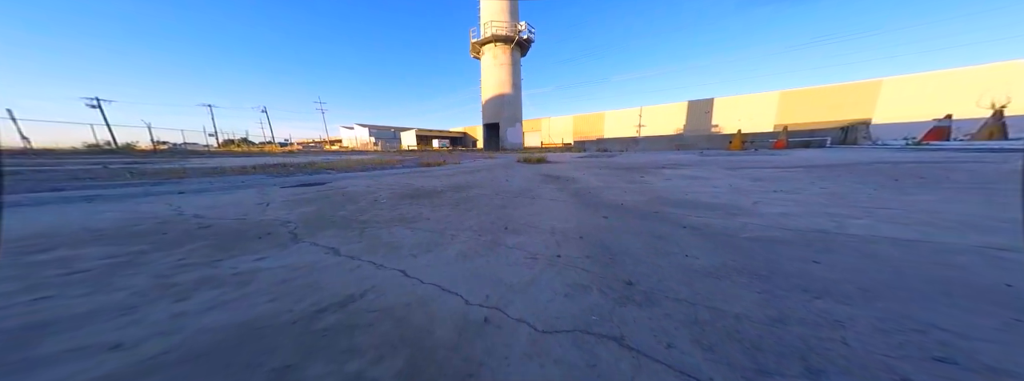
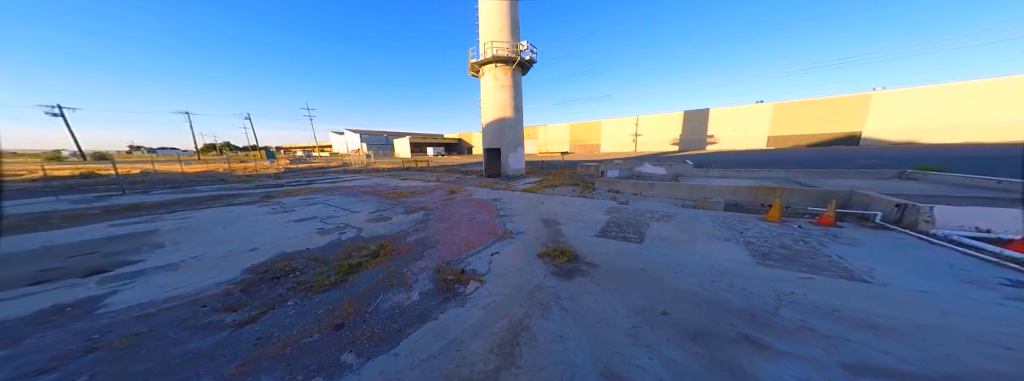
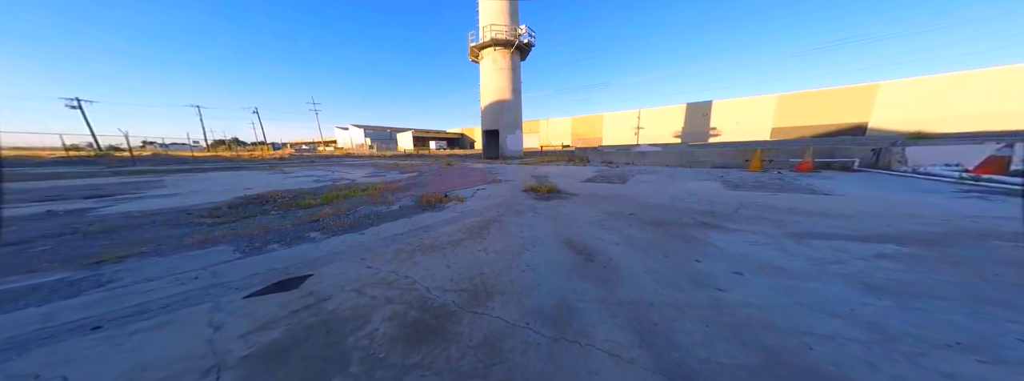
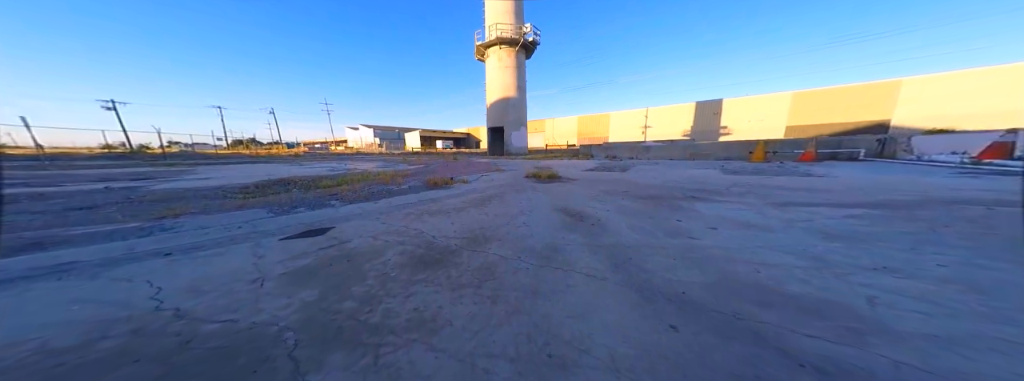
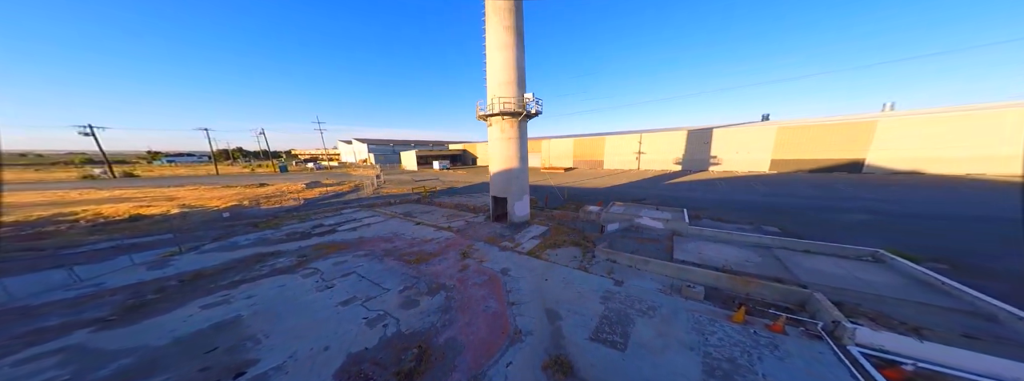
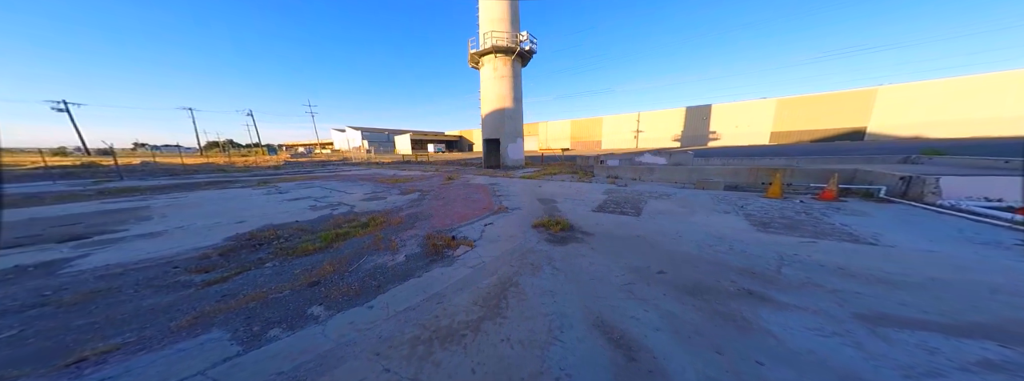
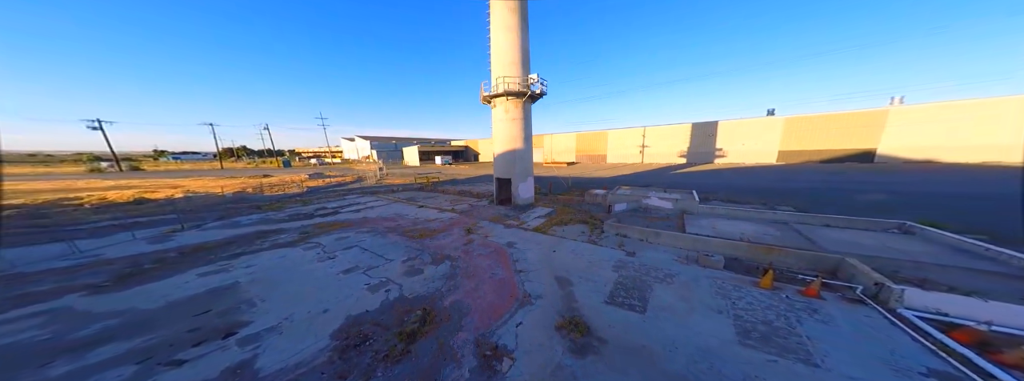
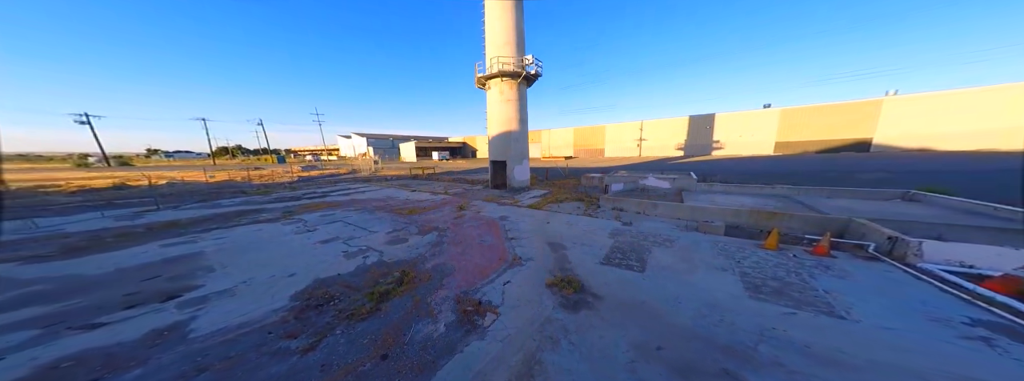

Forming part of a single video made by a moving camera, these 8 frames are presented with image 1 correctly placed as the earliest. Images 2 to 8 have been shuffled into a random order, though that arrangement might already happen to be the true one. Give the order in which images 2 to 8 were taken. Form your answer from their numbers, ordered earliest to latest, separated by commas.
4, 3, 6, 2, 8, 7, 5
